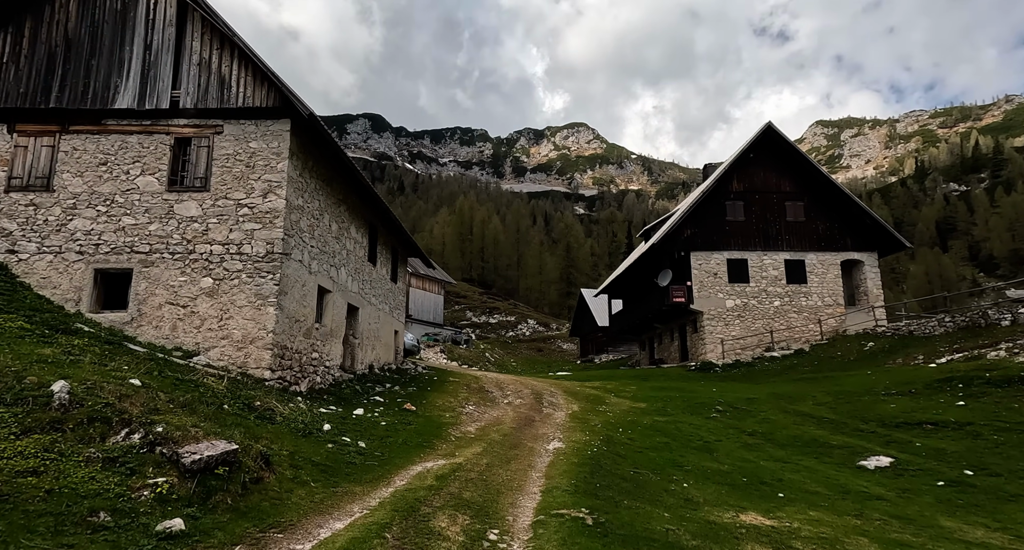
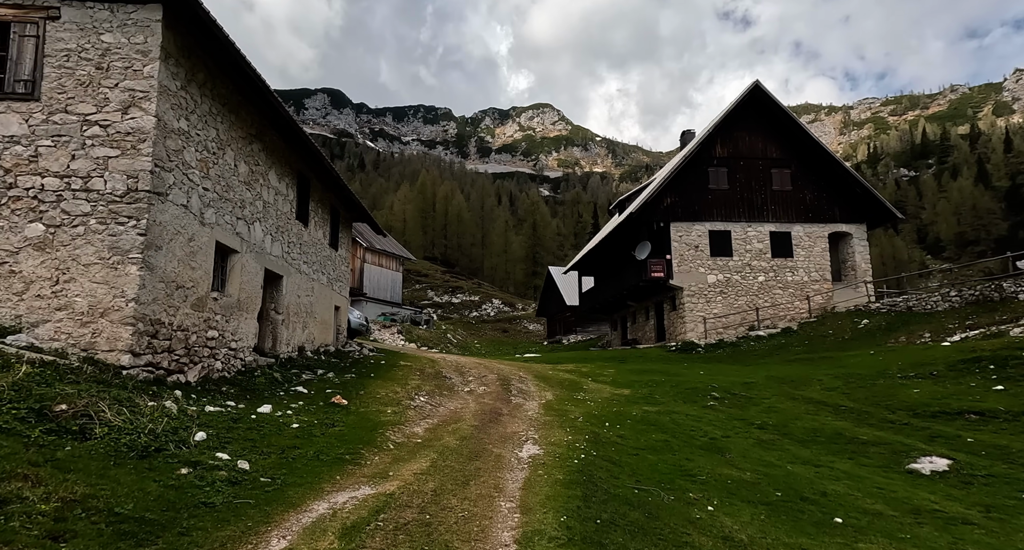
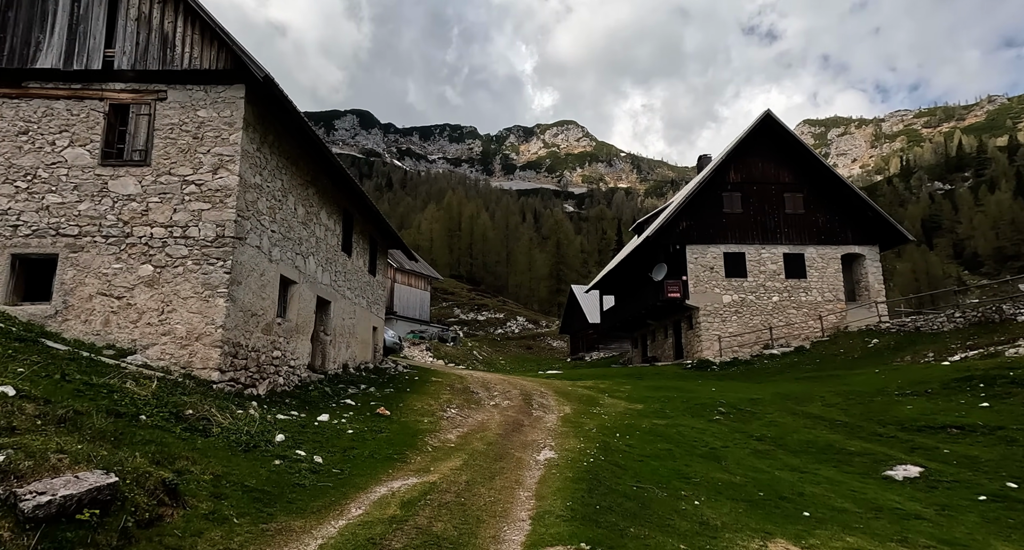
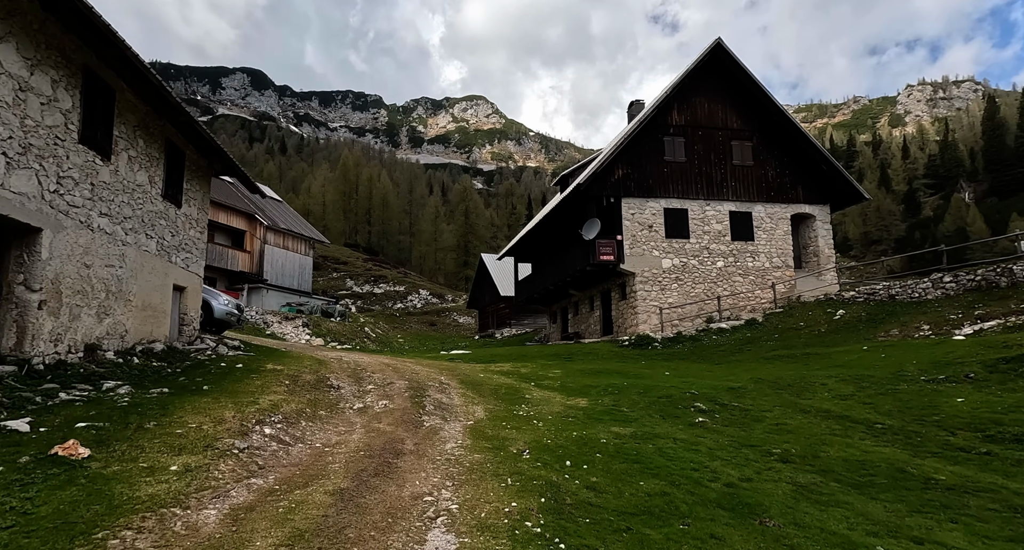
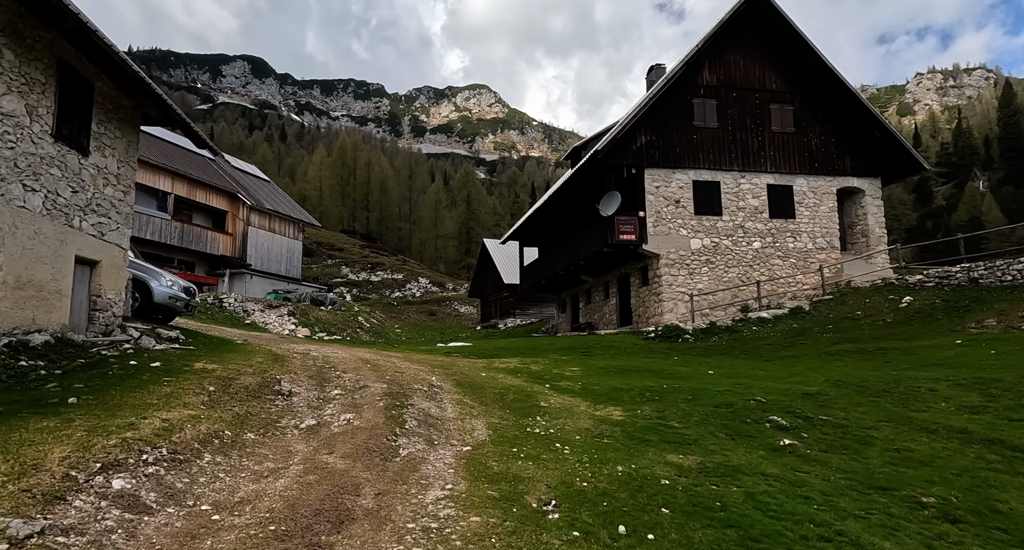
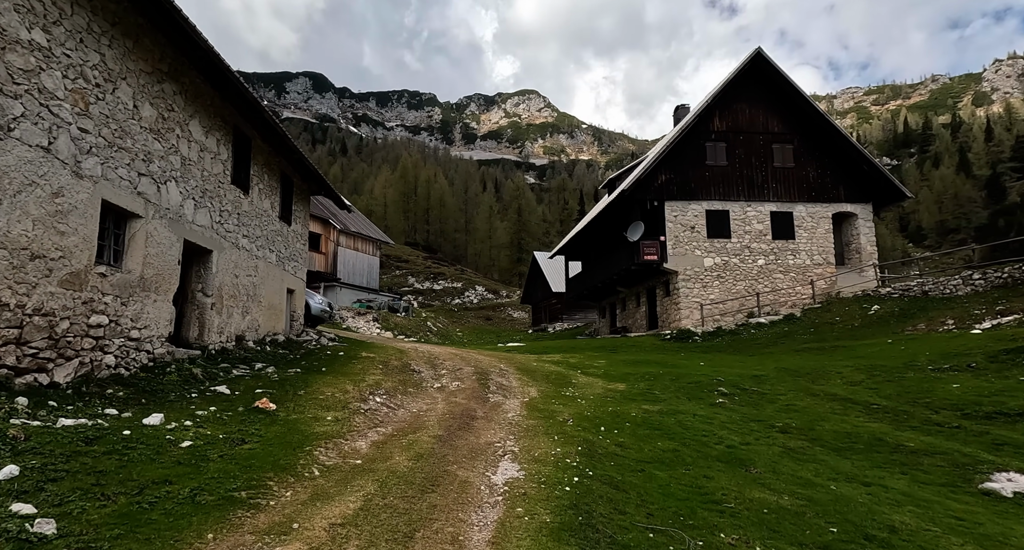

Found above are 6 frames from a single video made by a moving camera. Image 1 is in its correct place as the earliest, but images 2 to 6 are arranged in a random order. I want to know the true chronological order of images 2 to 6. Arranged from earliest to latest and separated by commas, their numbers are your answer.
3, 2, 6, 4, 5
